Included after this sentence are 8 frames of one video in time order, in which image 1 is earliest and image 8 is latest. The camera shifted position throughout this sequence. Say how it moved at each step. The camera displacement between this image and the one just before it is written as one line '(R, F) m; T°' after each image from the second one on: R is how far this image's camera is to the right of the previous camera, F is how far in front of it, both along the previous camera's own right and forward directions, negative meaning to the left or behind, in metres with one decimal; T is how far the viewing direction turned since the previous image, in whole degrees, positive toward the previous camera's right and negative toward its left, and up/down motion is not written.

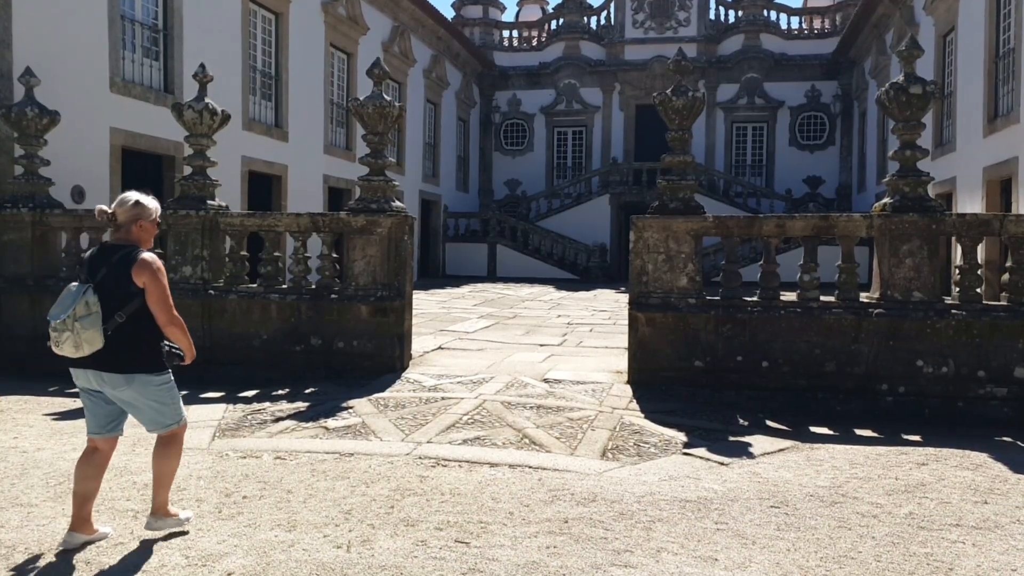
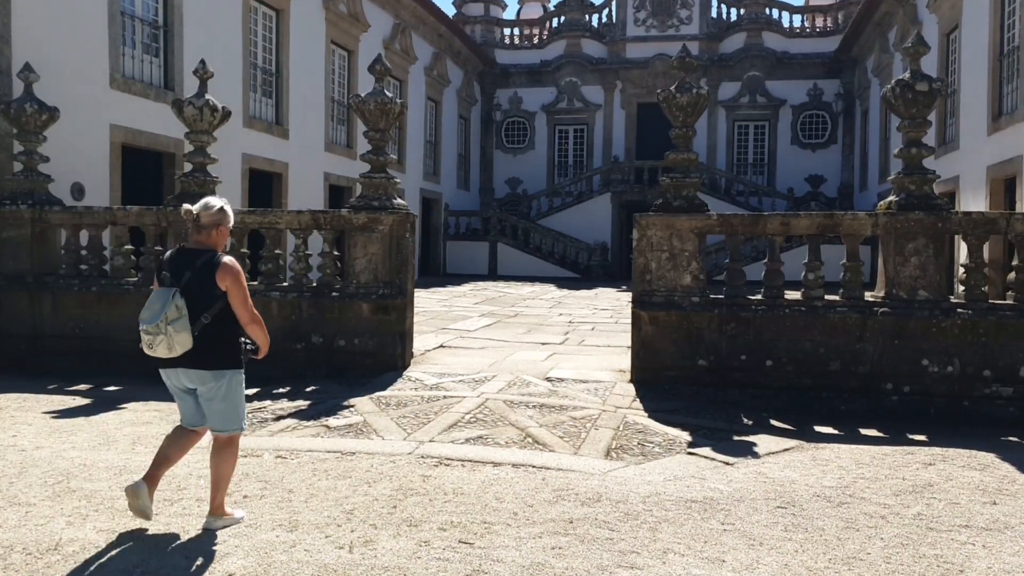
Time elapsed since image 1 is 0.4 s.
(0.0, 0.0) m; 0°
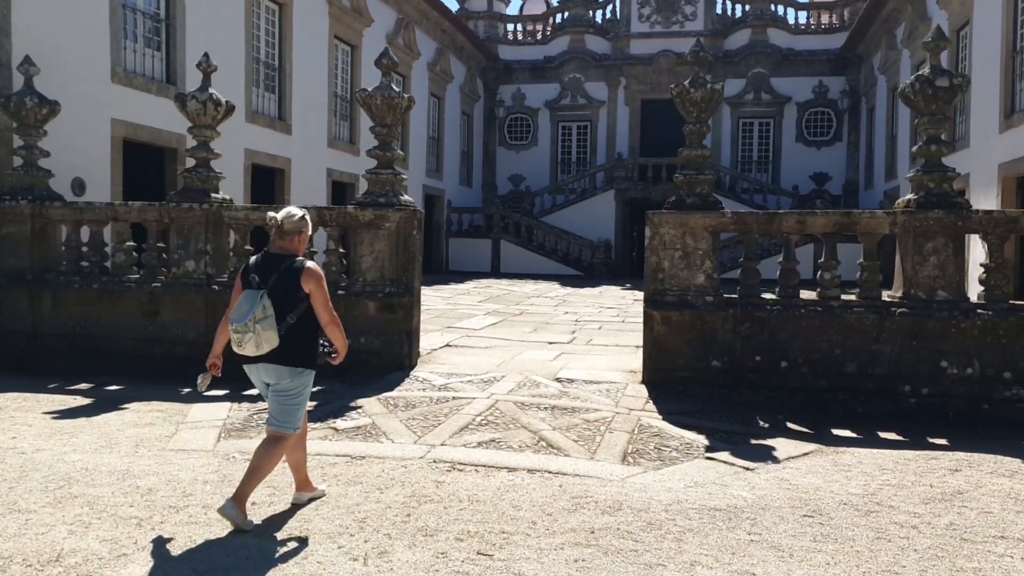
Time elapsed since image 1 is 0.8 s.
(-0.1, +0.1) m; 0°
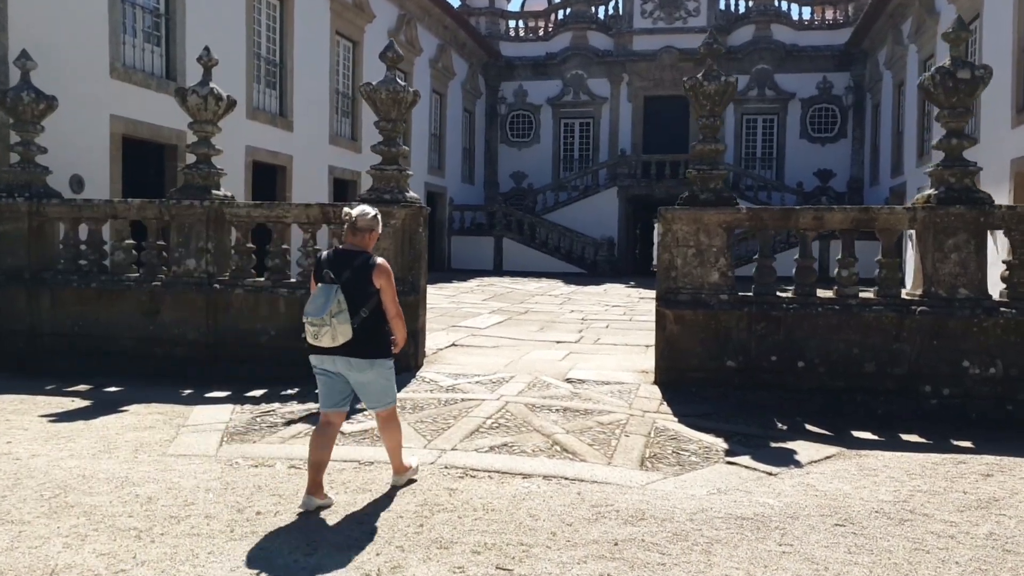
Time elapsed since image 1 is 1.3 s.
(-0.1, +0.1) m; 0°
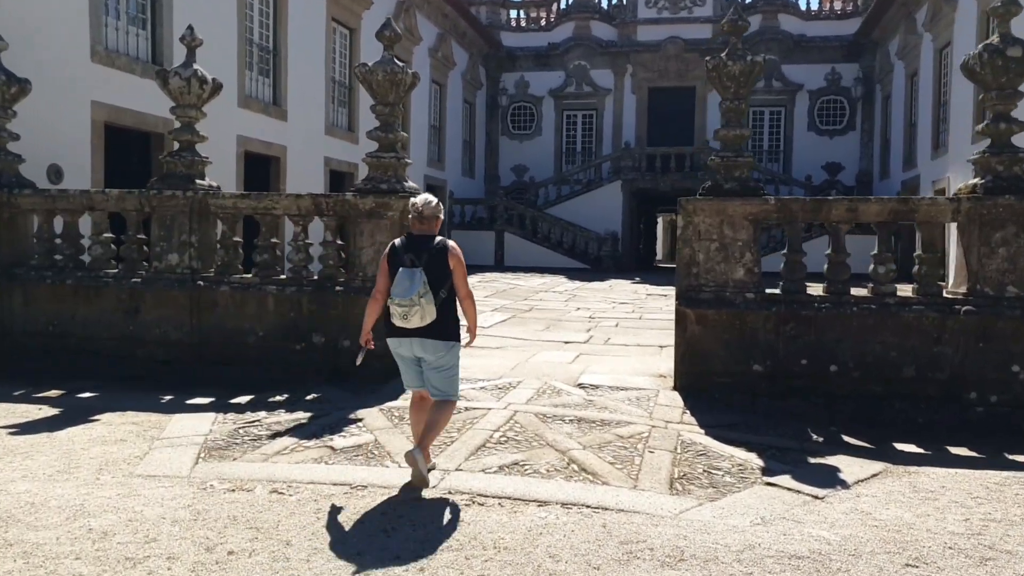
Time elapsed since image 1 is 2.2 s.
(-0.1, +0.4) m; 0°
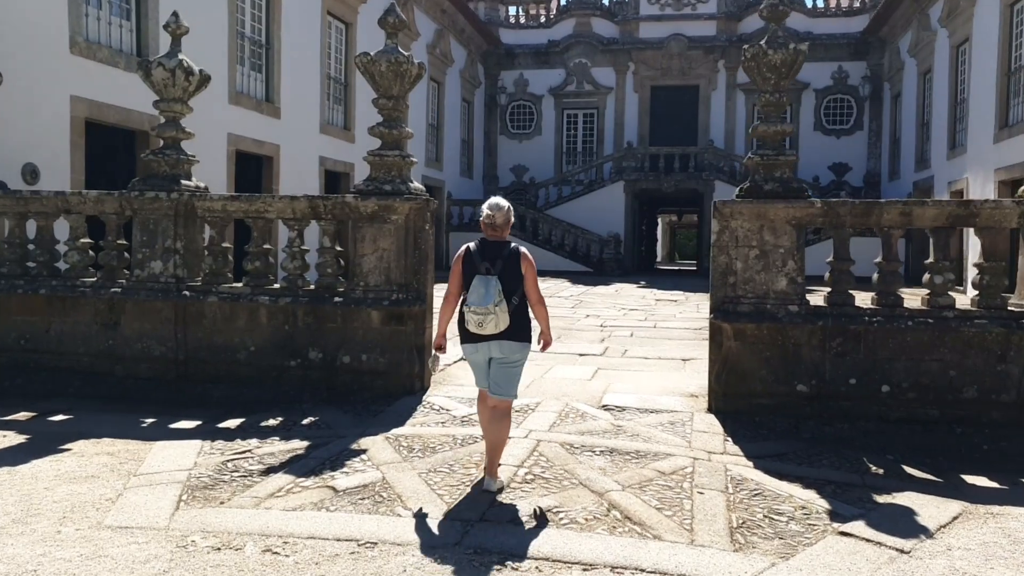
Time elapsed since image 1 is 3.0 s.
(-0.1, +0.5) m; 0°
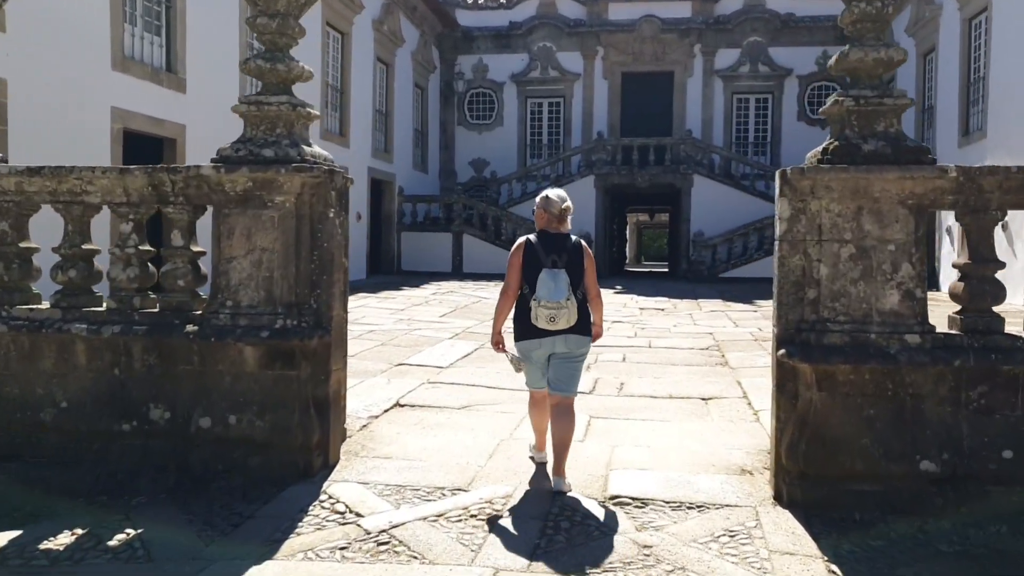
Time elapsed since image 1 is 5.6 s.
(0.0, +1.7) m; +3°
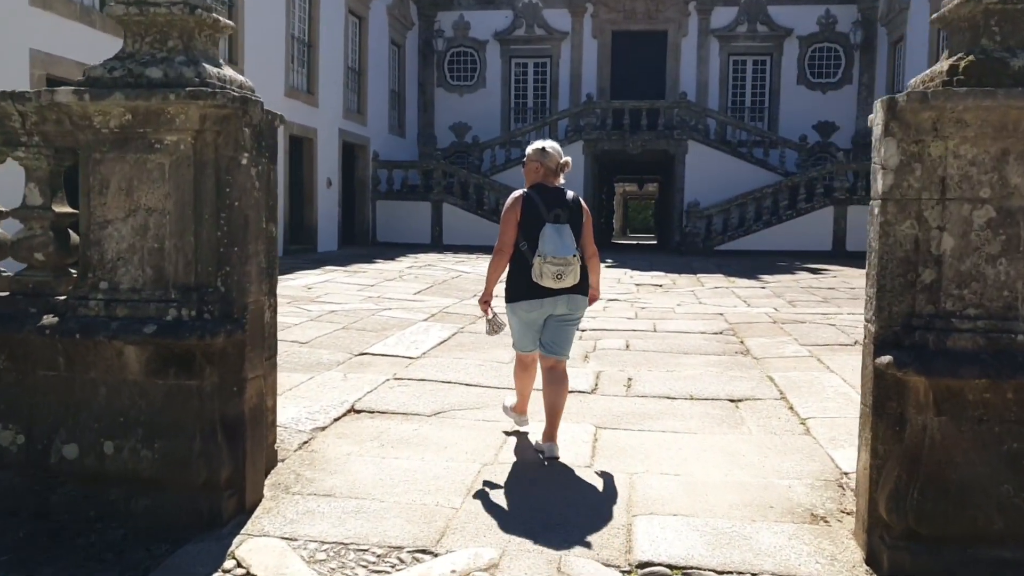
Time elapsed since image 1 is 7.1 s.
(0.0, +0.9) m; +1°
